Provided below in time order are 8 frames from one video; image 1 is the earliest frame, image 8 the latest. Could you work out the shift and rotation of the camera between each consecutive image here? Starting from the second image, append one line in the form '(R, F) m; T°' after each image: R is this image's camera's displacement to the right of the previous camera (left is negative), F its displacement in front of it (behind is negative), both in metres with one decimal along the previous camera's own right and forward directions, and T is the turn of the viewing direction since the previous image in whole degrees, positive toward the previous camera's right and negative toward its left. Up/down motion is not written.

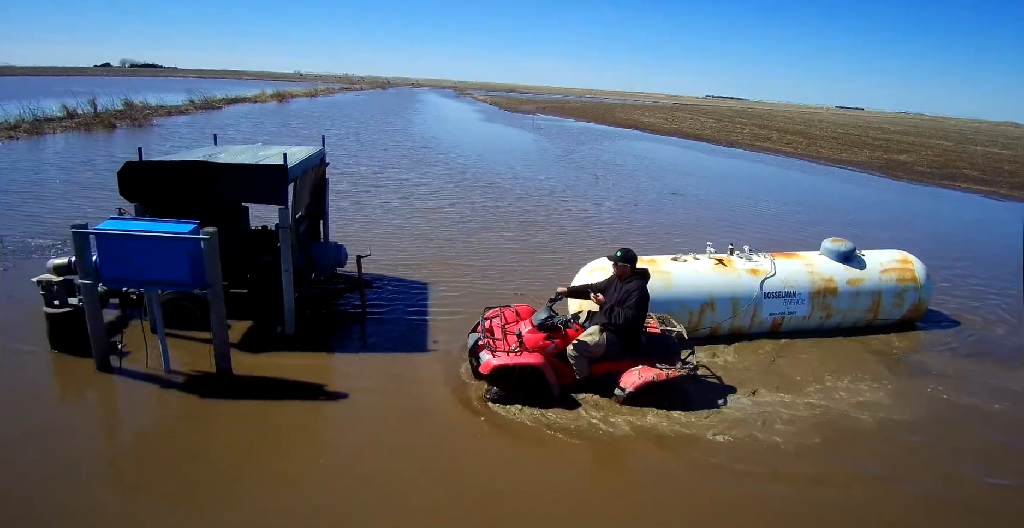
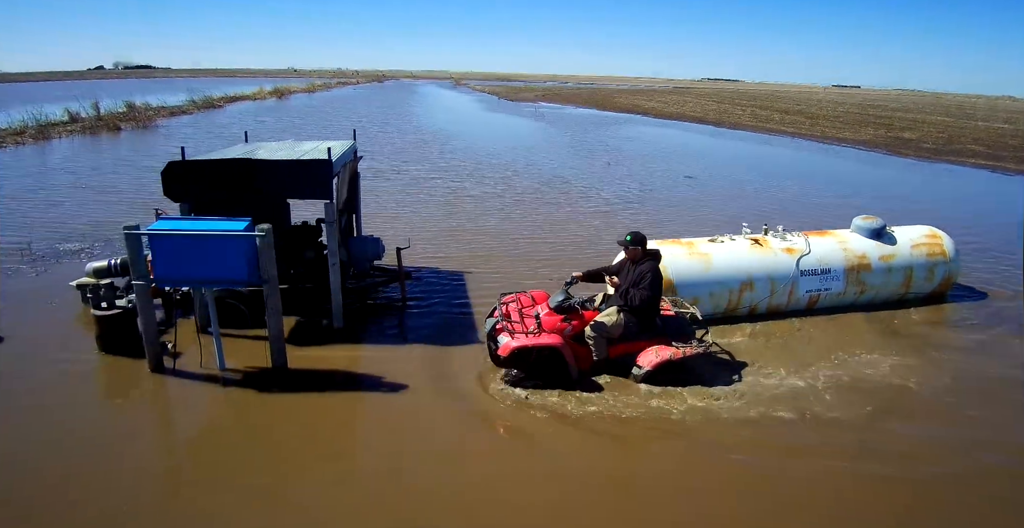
(-0.6, -0.1) m; 0°
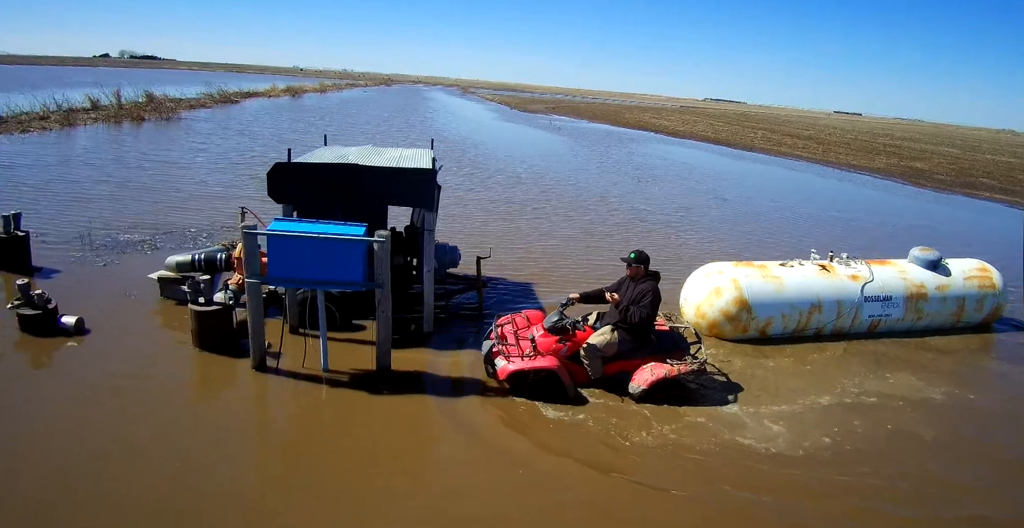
(-1.3, -0.2) m; +1°
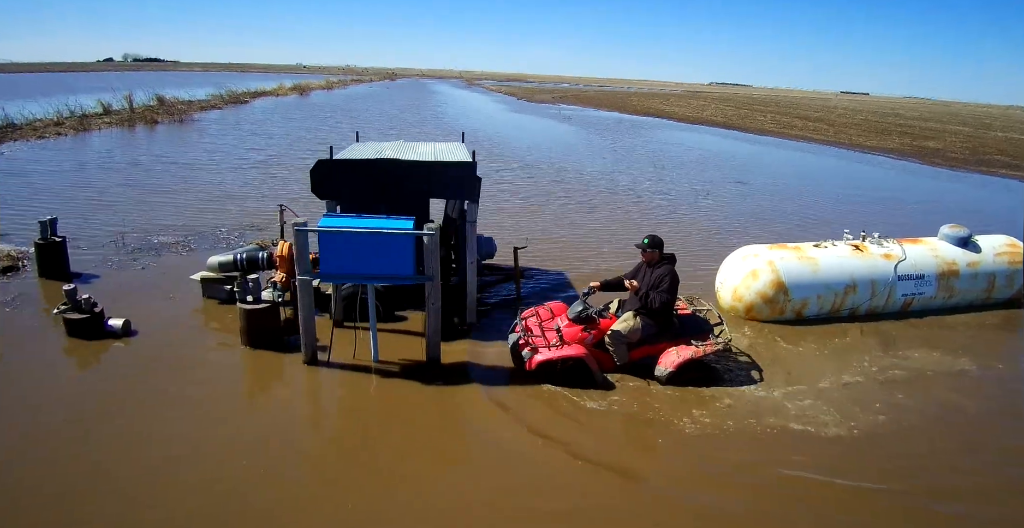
(-0.5, -0.1) m; -1°
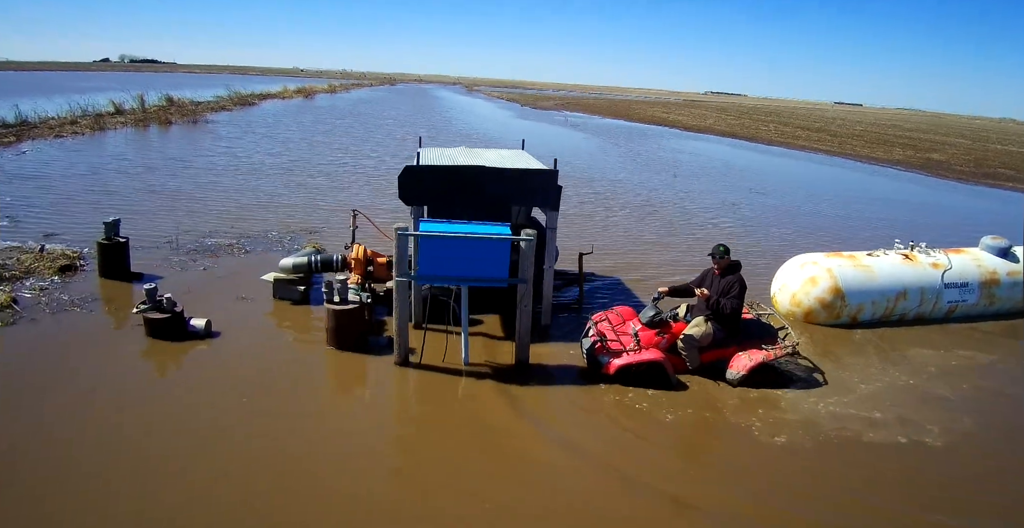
(-1.2, -0.3) m; +1°
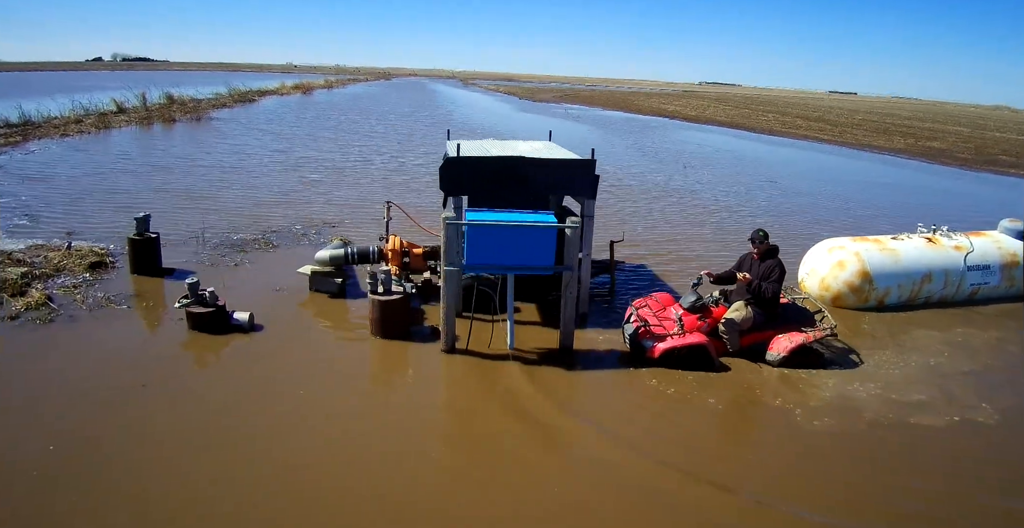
(-0.6, -0.1) m; +1°
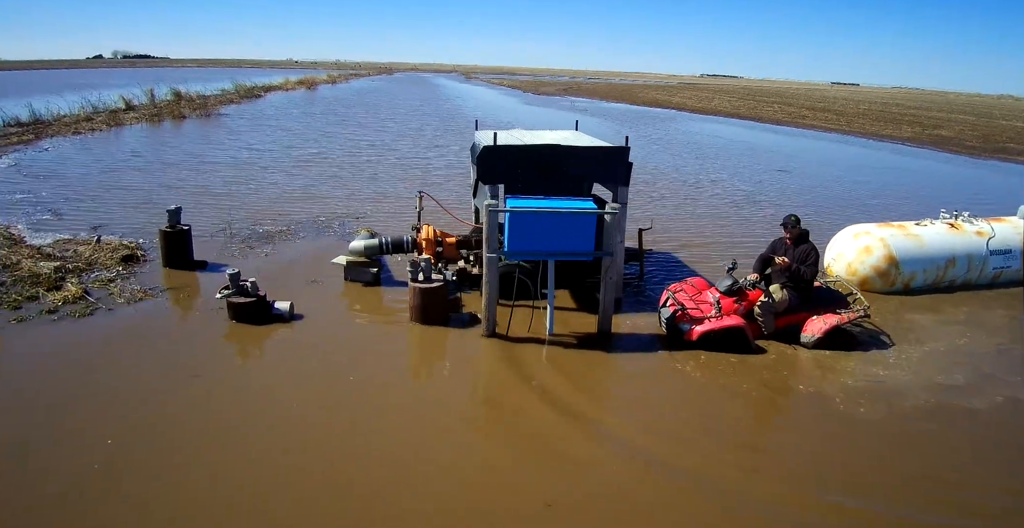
(-0.5, -0.2) m; 0°
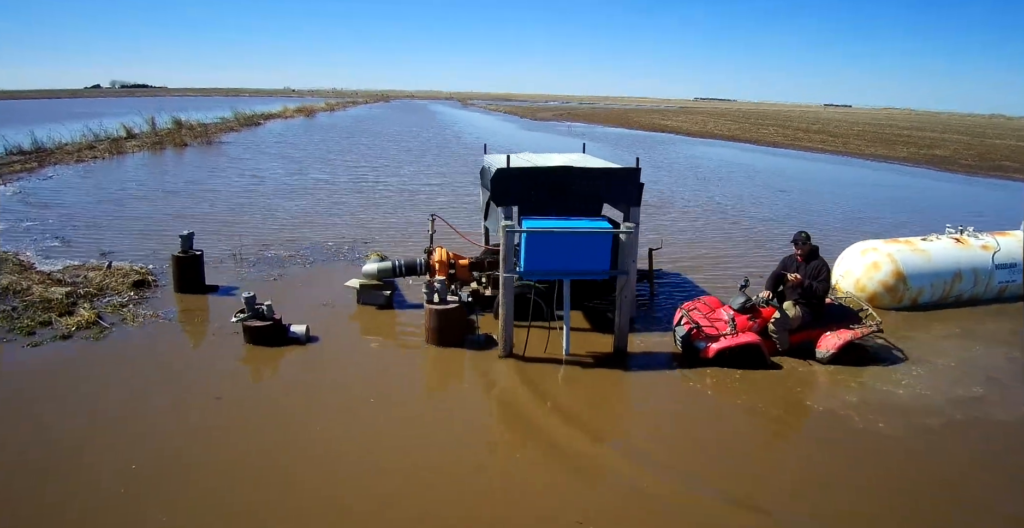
(-0.3, -0.1) m; 0°
